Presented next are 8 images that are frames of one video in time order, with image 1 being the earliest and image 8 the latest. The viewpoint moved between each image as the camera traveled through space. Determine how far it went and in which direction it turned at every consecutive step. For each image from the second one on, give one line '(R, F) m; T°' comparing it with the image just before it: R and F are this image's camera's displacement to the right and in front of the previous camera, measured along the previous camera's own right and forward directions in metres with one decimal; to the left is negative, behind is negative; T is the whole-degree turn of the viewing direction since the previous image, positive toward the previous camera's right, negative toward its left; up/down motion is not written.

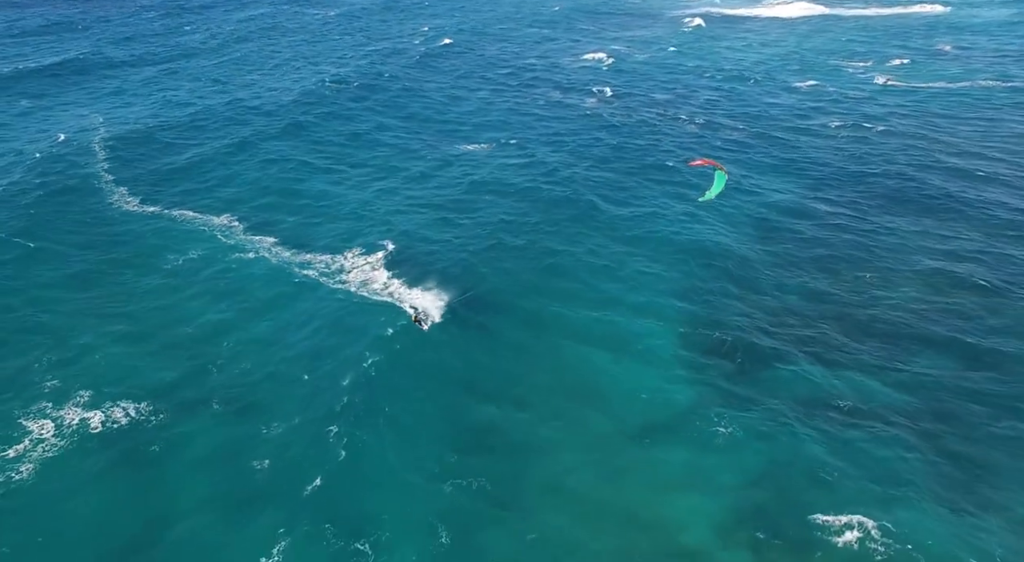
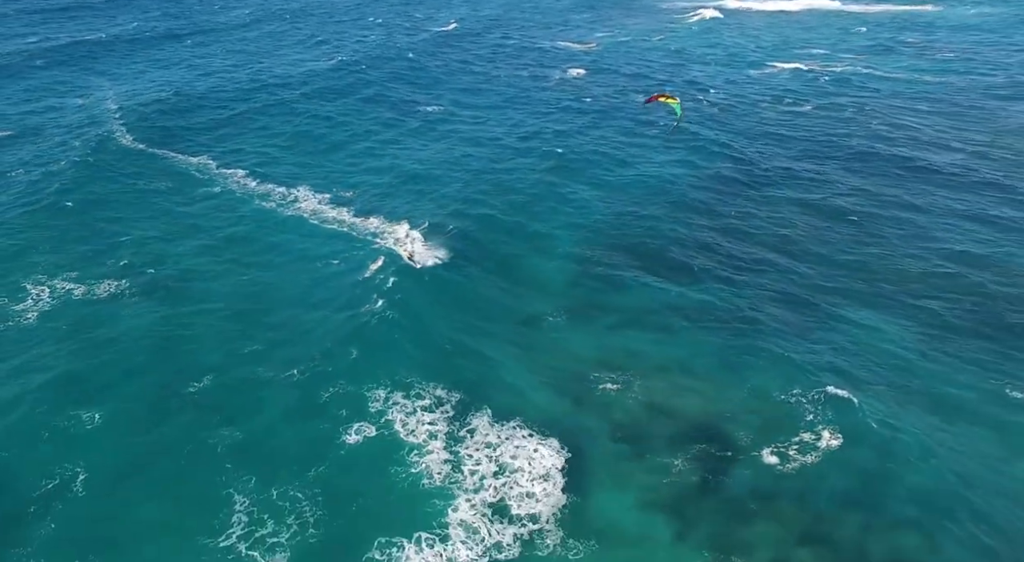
(+12.8, -14.9) m; -2°
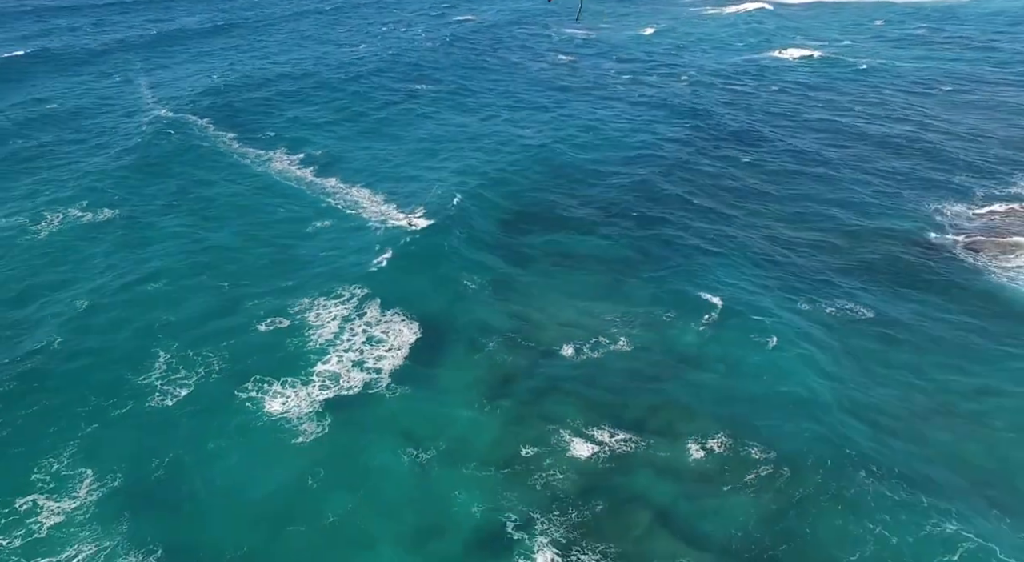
(+17.5, -12.1) m; -5°
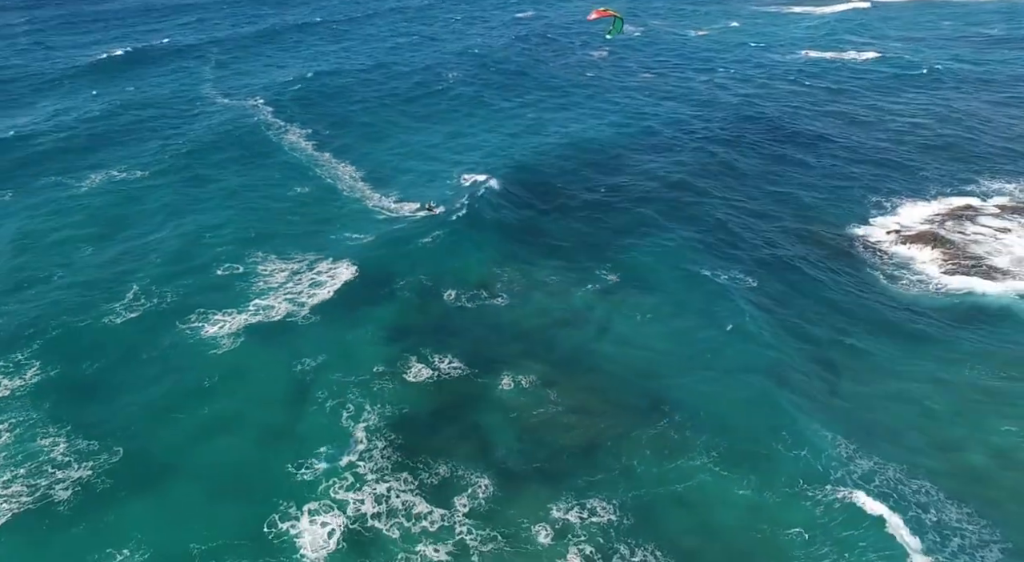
(+20.0, -6.9) m; -9°
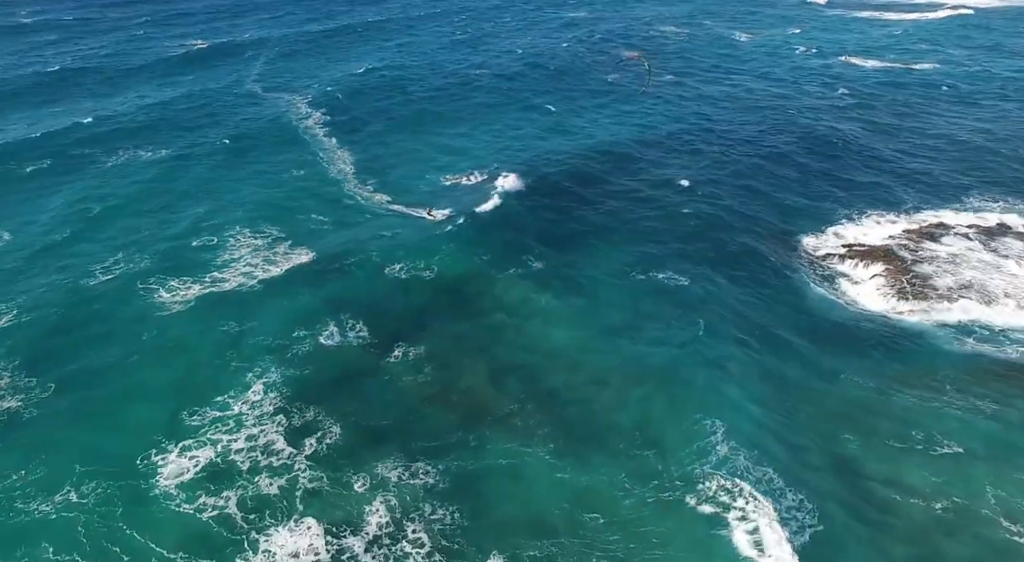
(+16.5, -2.4) m; -8°
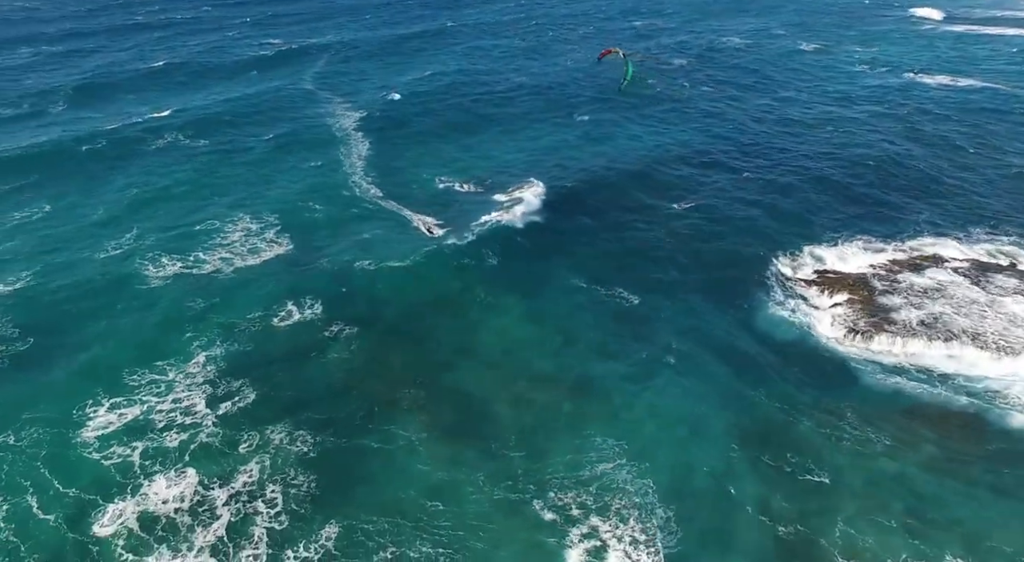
(+14.7, -0.8) m; -8°
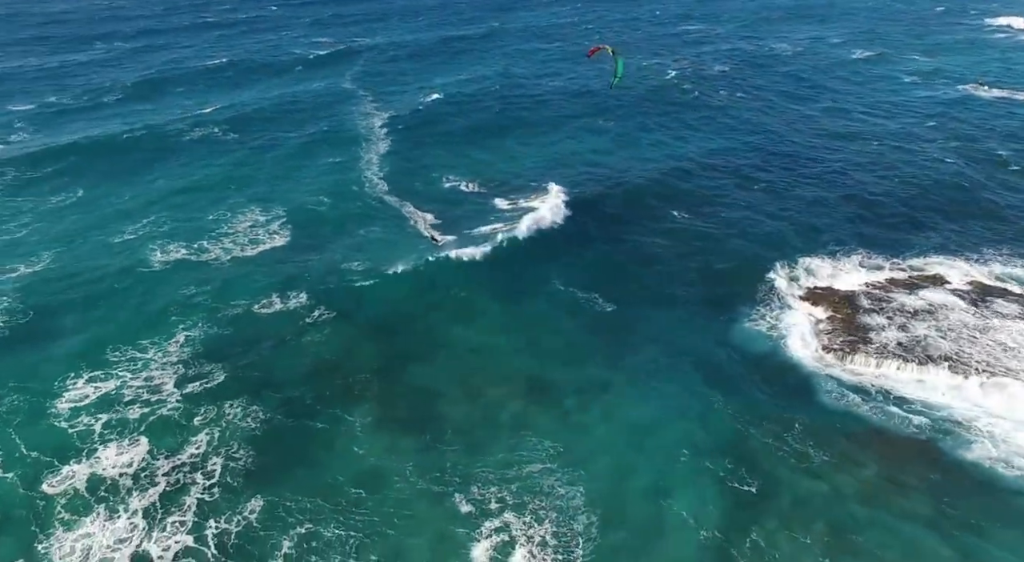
(+8.5, -0.5) m; -5°
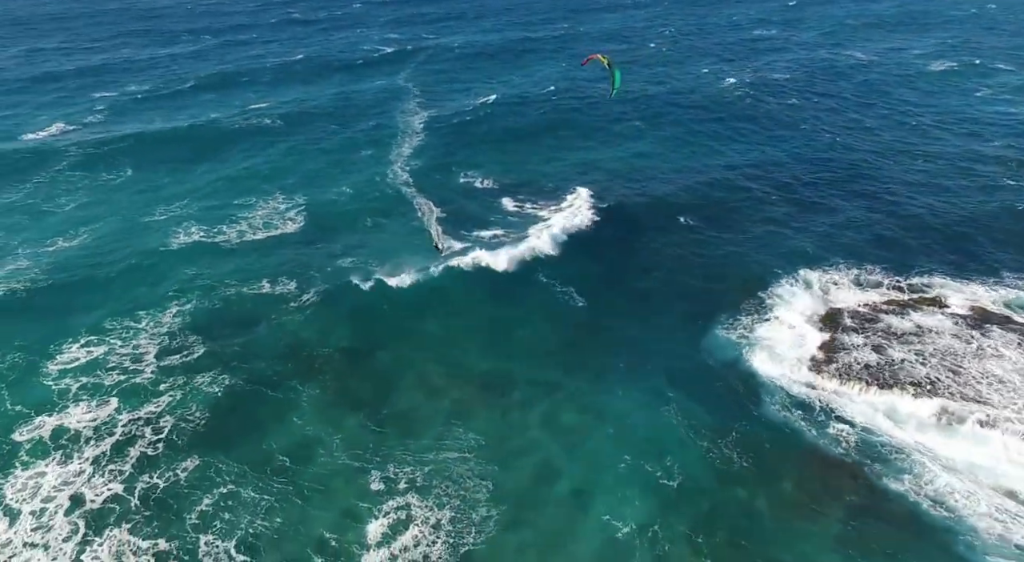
(+10.6, -0.8) m; -7°
